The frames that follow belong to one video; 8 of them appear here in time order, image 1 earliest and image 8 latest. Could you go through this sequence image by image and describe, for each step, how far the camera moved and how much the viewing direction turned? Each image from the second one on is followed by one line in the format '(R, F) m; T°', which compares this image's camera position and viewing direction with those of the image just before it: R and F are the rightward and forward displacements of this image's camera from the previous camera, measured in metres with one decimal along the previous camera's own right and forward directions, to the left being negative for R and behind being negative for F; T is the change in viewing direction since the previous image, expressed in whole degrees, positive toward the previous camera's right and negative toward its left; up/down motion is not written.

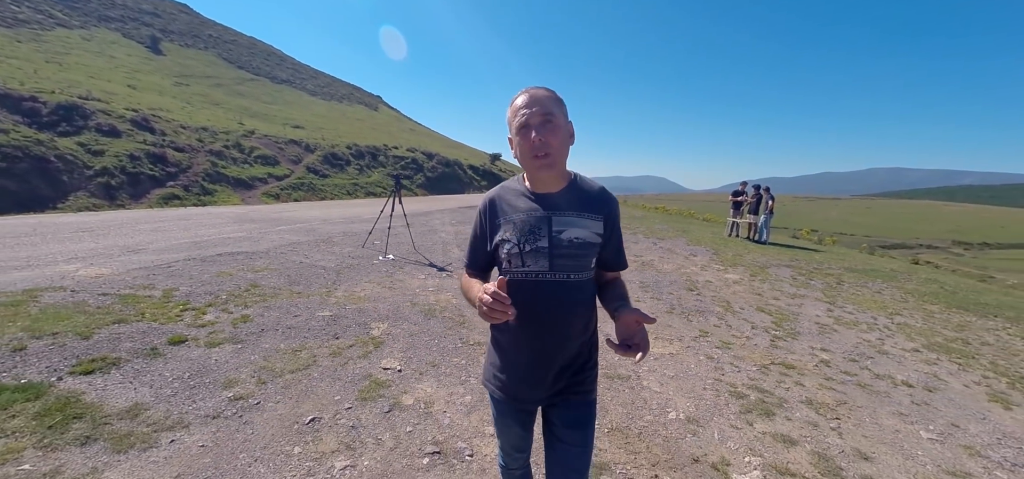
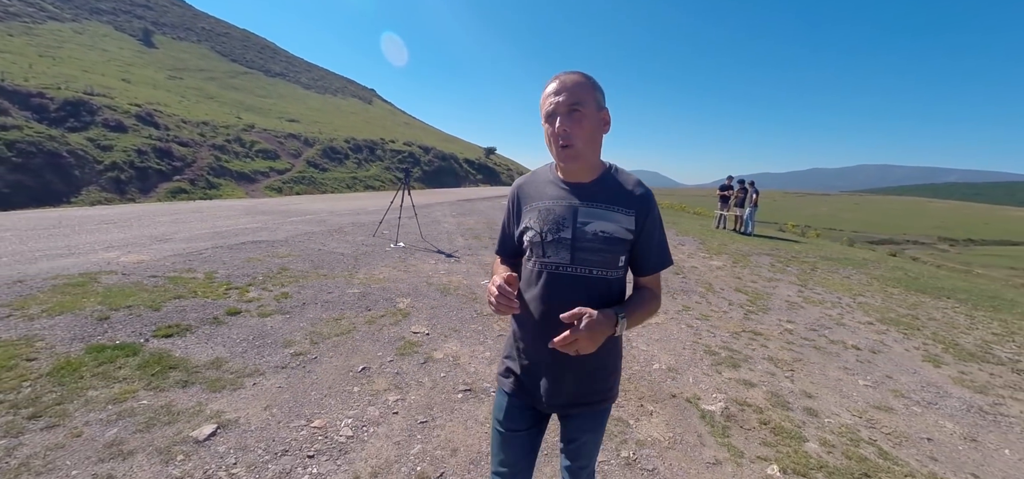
(-0.2, -0.8) m; +1°
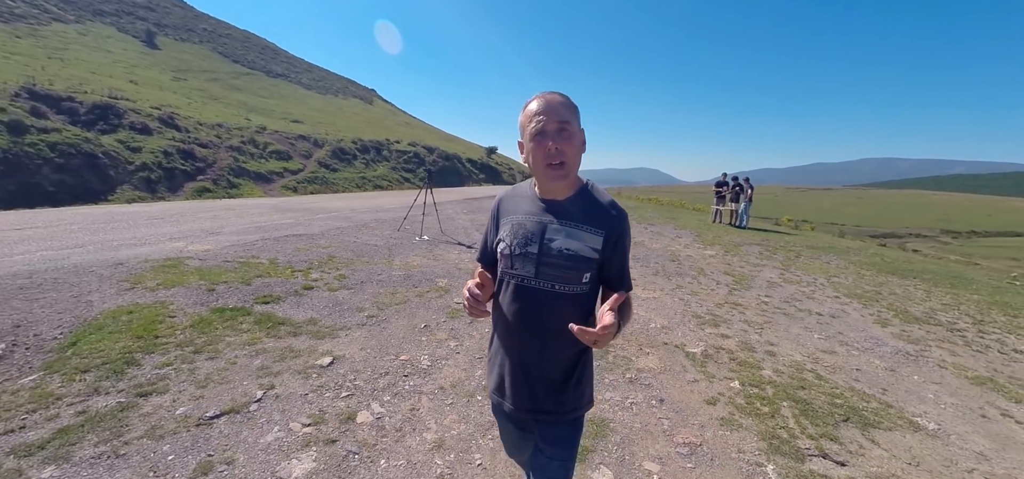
(-0.4, -1.2) m; 0°
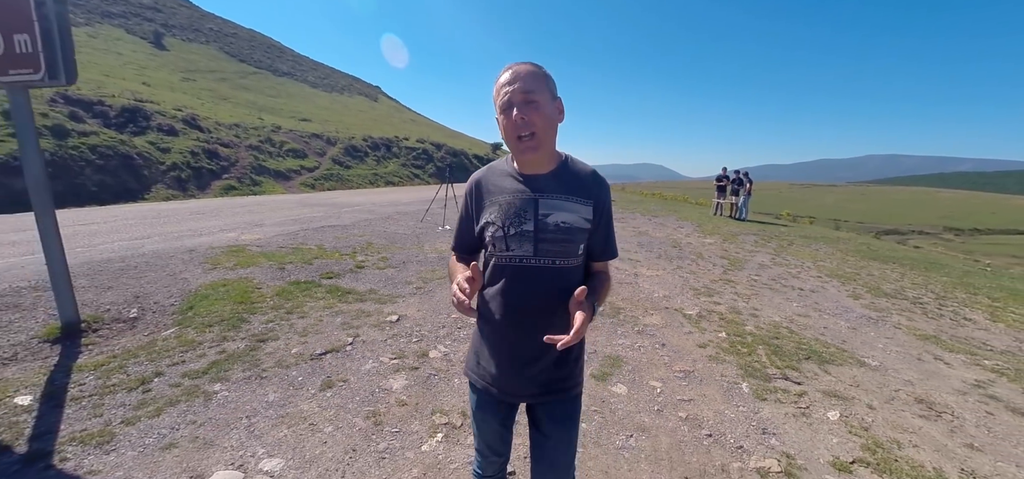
(-0.4, -1.1) m; -1°
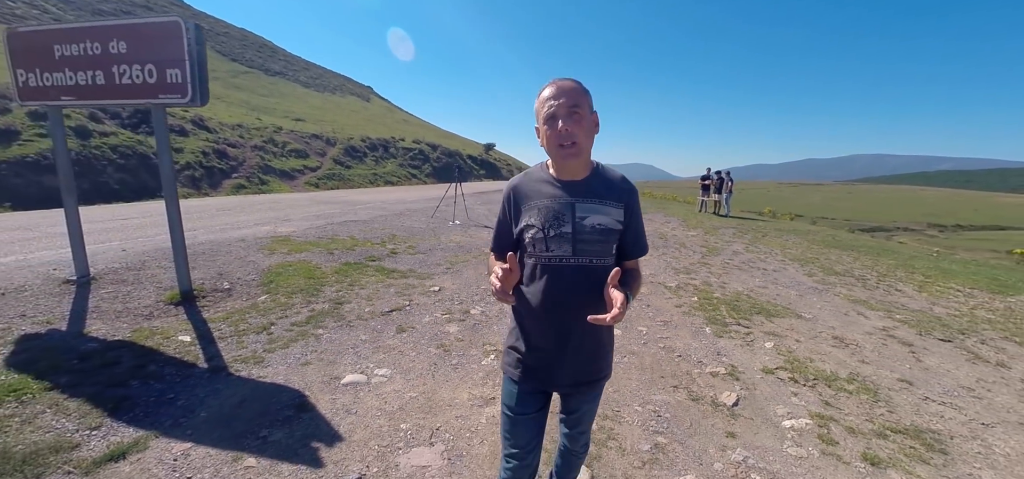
(-0.5, -1.4) m; +1°
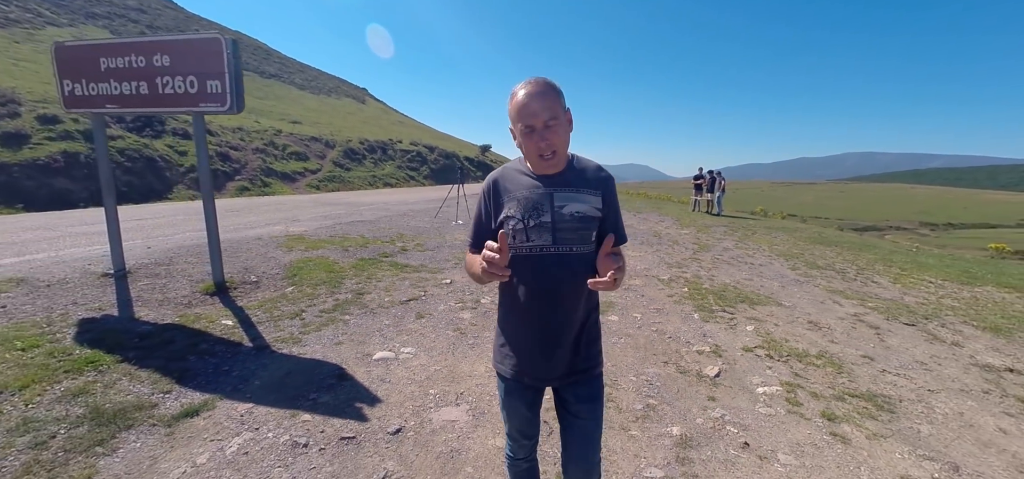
(-0.2, -0.6) m; +1°
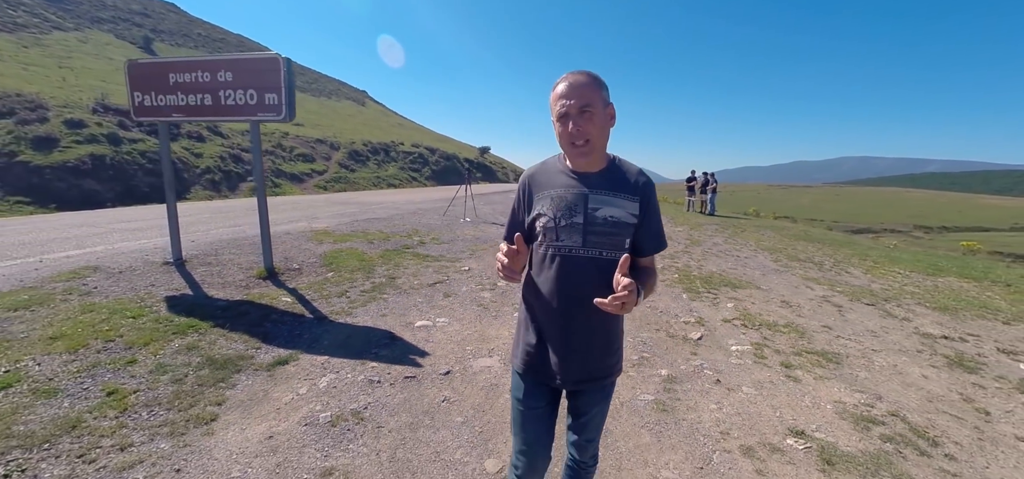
(-0.3, -1.0) m; 0°
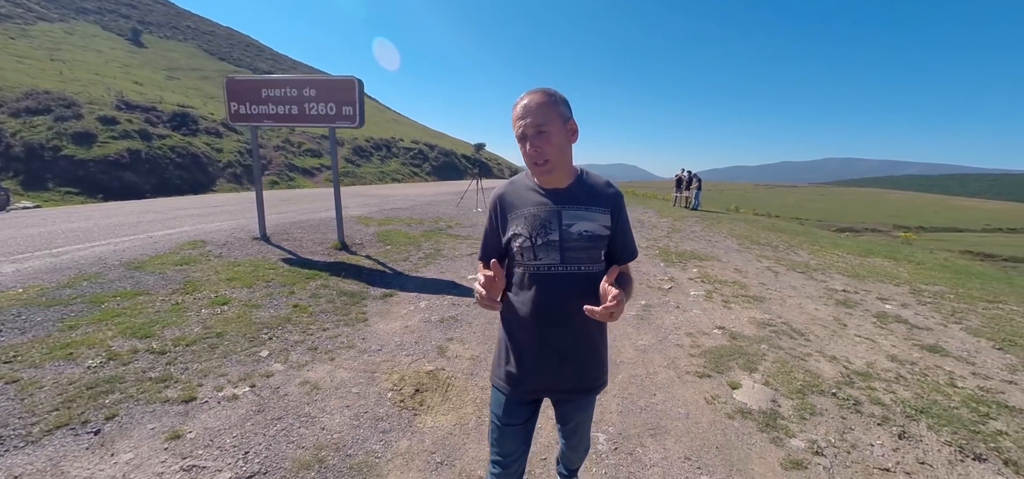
(-0.7, -2.3) m; +1°
